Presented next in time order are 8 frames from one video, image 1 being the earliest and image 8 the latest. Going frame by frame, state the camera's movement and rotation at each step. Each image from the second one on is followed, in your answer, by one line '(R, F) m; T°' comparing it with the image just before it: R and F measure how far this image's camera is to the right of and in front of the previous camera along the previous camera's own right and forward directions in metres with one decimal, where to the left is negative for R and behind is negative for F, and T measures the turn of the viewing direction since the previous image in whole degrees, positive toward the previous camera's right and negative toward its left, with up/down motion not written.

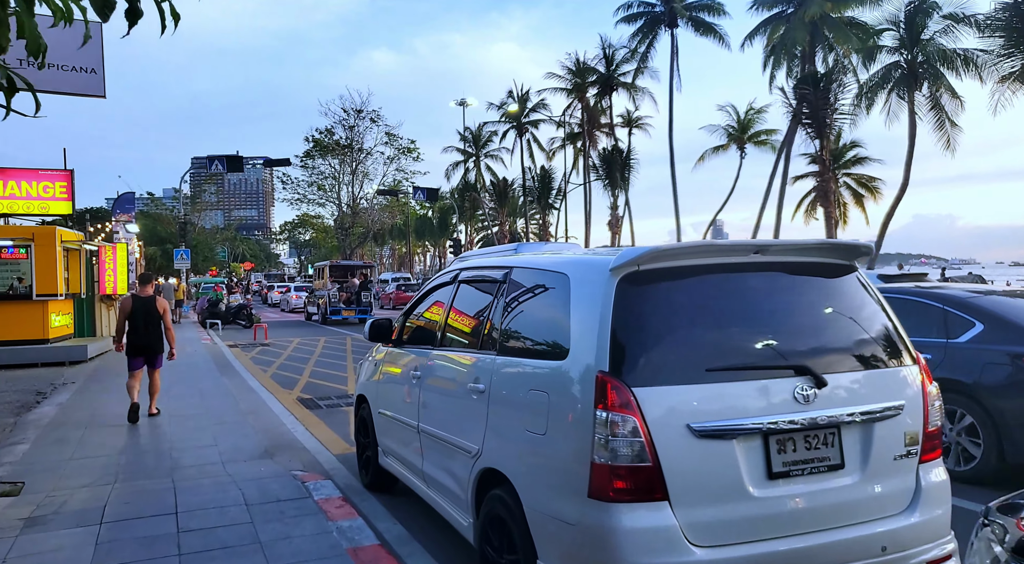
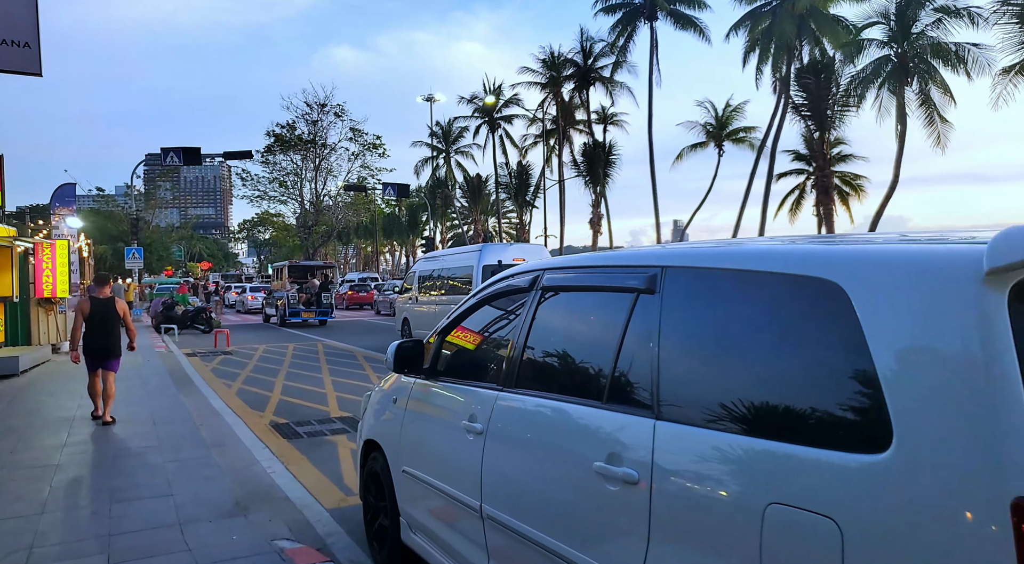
(-0.6, +1.3) m; +3°
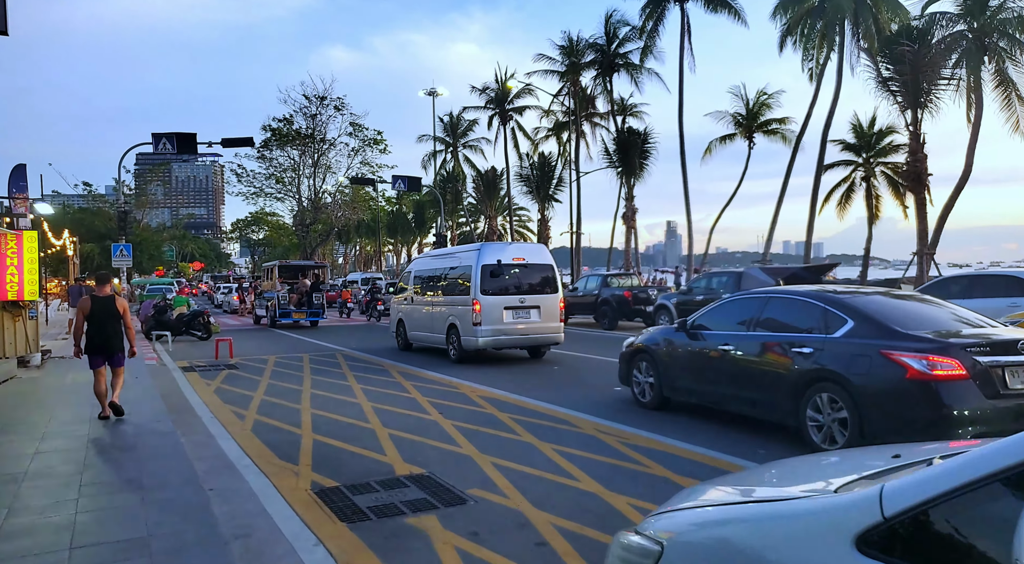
(-1.2, +2.4) m; +1°
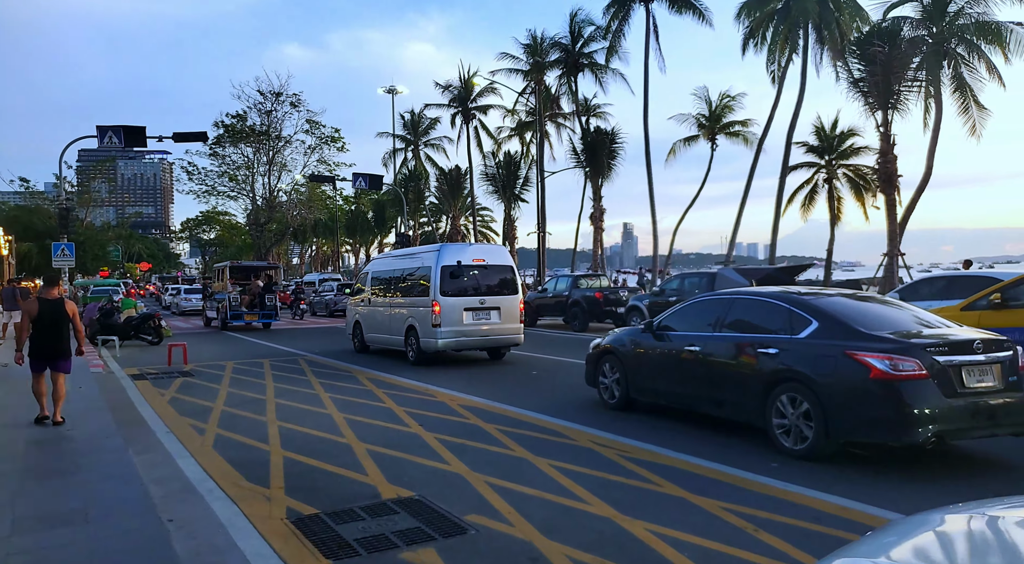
(-0.3, +0.5) m; +4°
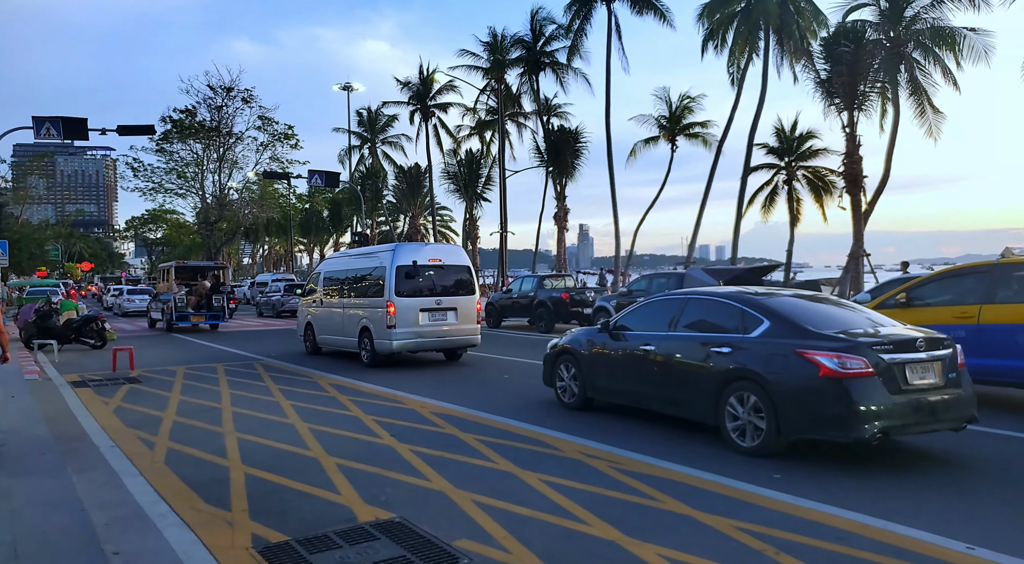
(-0.2, +0.4) m; +4°
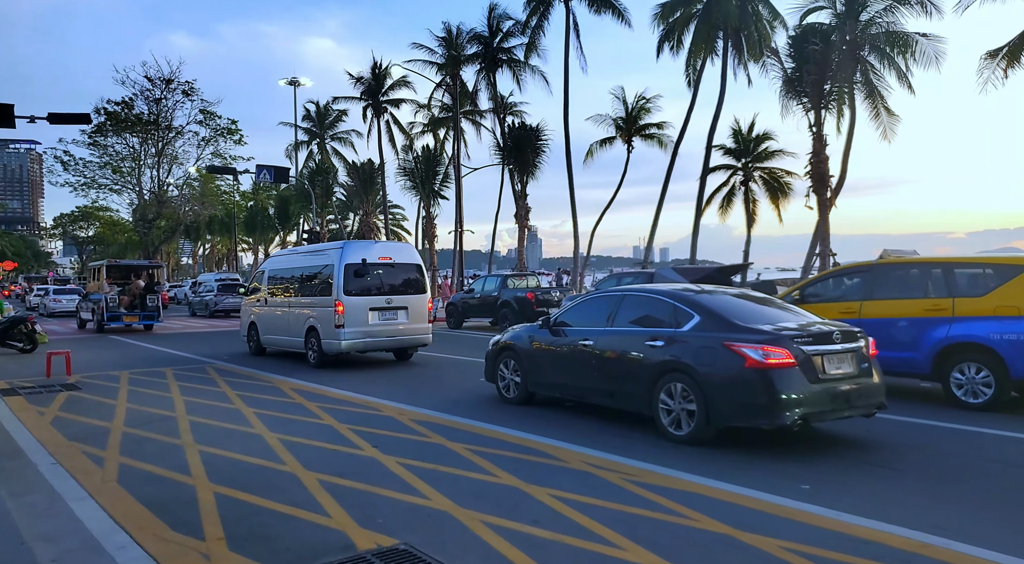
(-0.4, +0.5) m; +4°
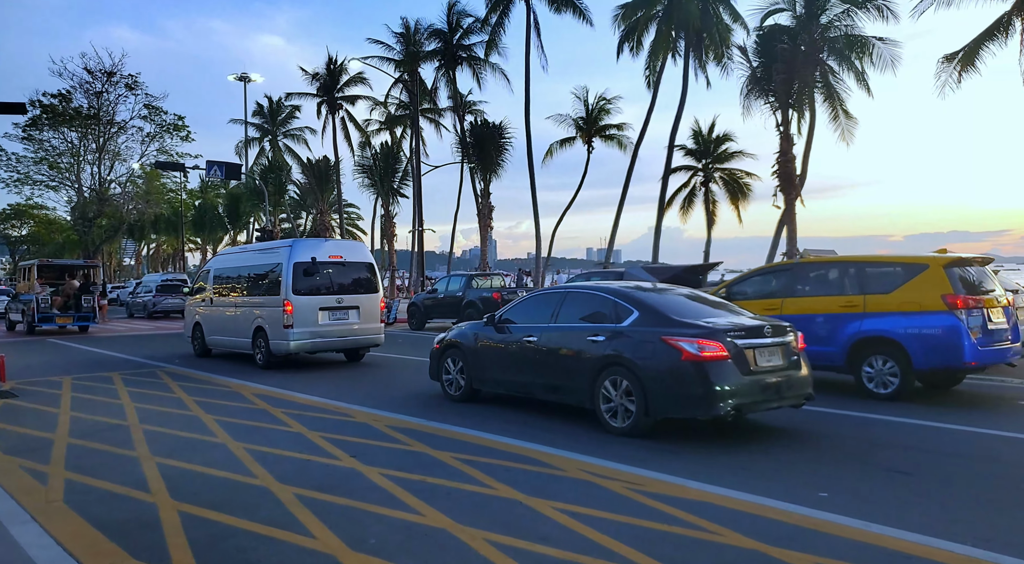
(-0.3, +0.4) m; +4°
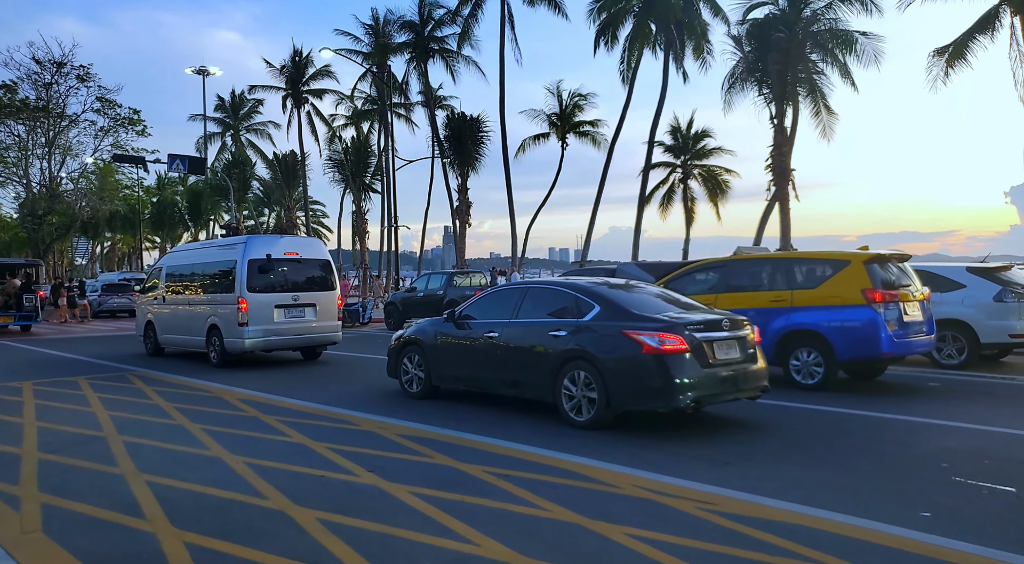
(-0.6, +0.6) m; +3°
